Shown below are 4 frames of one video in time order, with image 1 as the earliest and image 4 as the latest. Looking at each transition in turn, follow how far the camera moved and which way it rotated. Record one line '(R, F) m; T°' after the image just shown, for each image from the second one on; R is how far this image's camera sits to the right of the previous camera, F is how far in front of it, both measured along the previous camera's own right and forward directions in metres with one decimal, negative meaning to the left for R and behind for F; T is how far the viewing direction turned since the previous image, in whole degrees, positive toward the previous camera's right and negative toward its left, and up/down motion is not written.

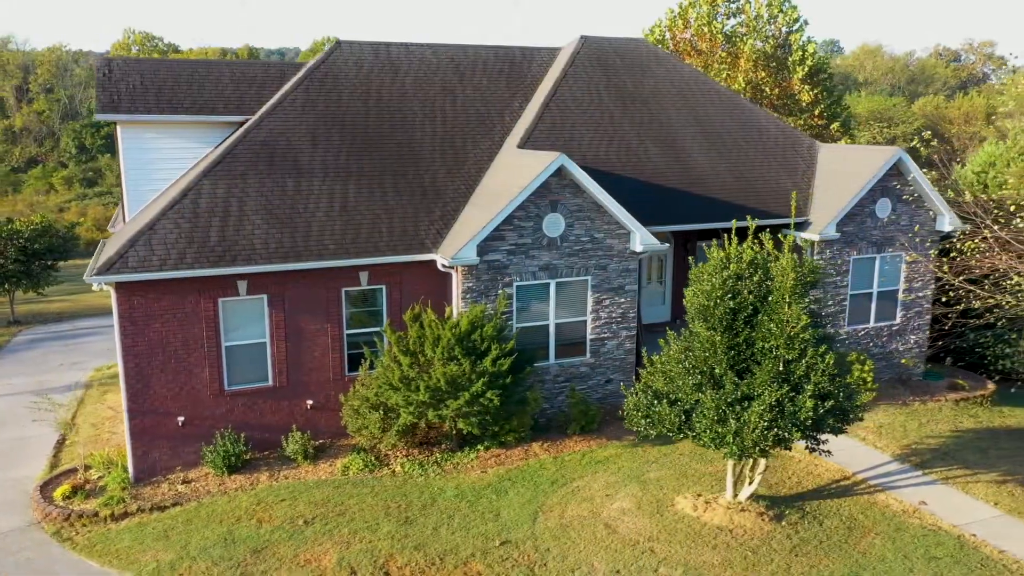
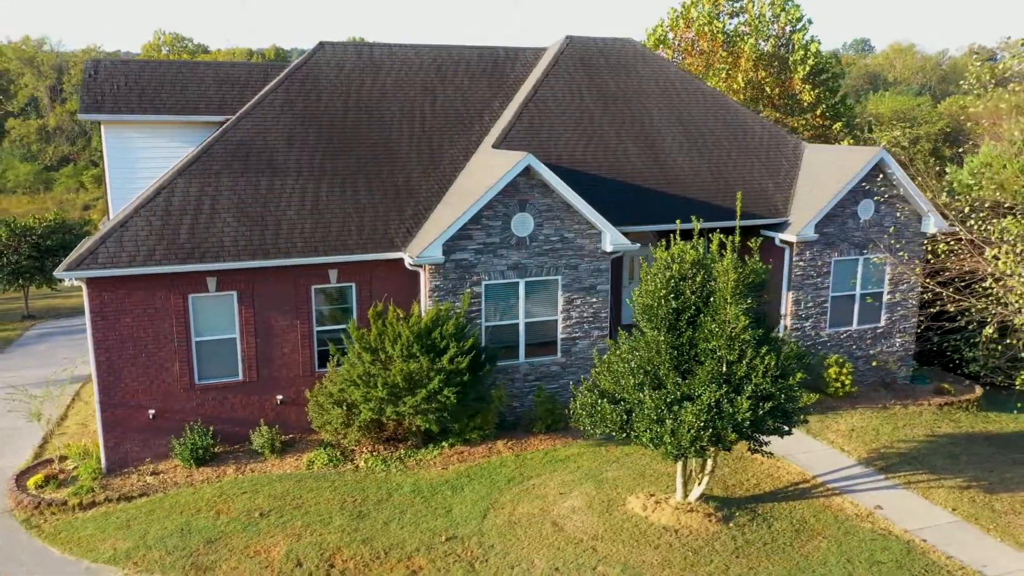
(+1.1, -0.1) m; -2°
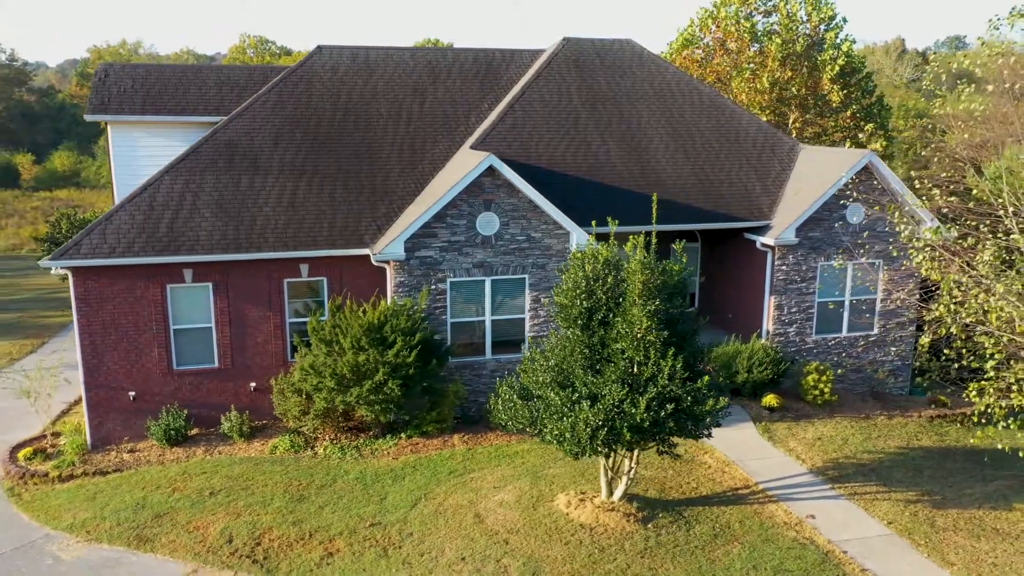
(+2.2, -0.2) m; -5°
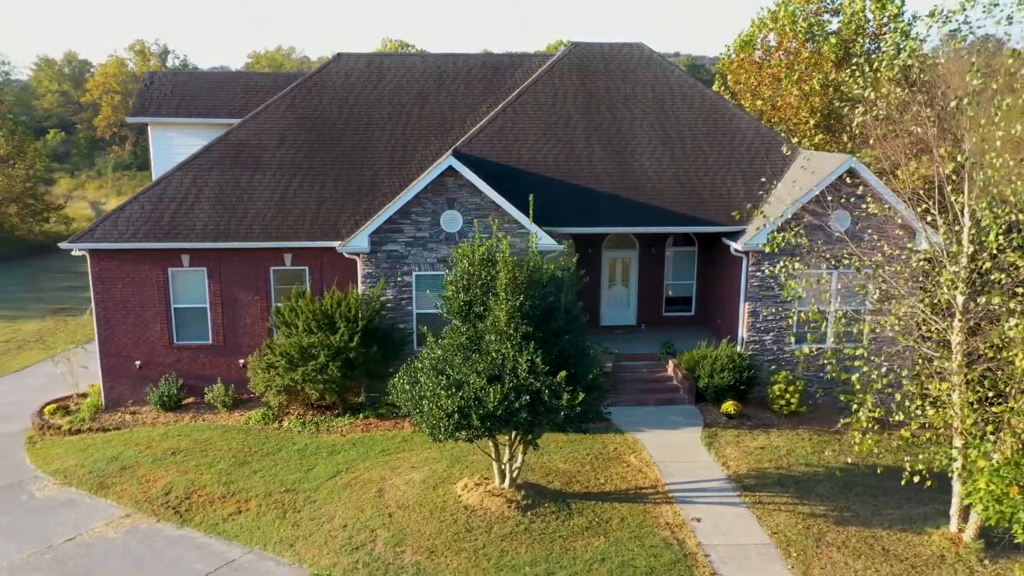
(+3.6, -0.4) m; -10°
